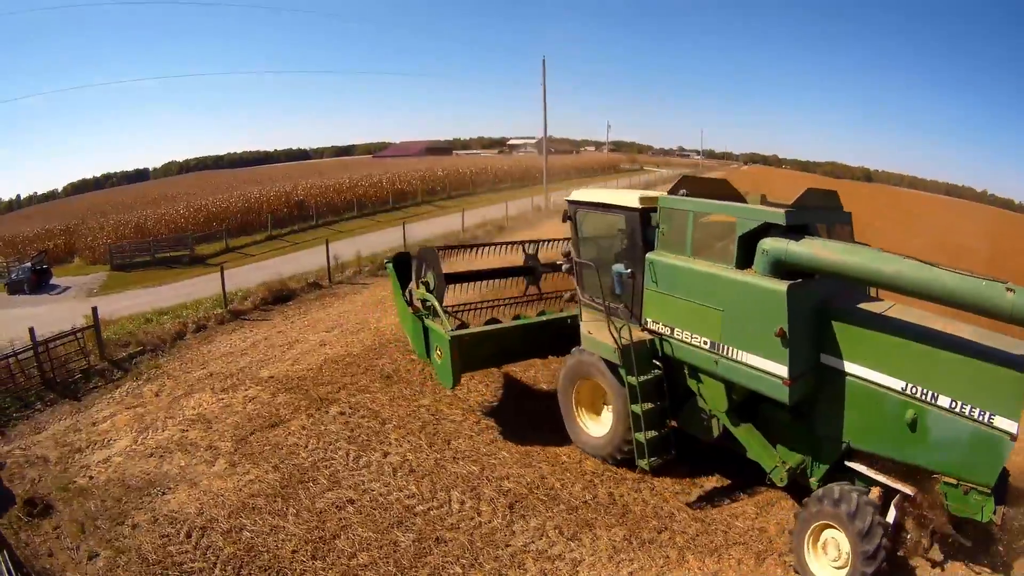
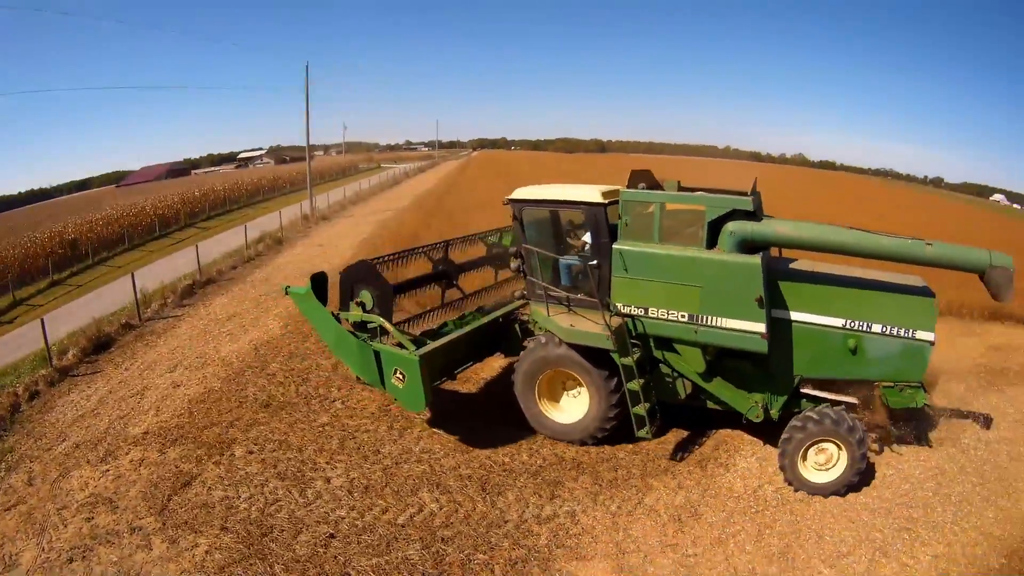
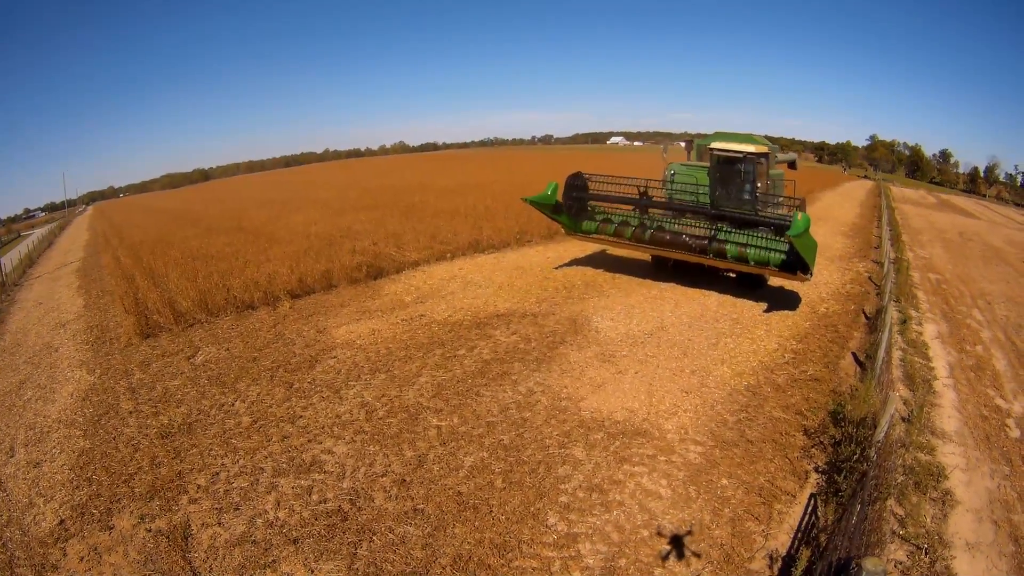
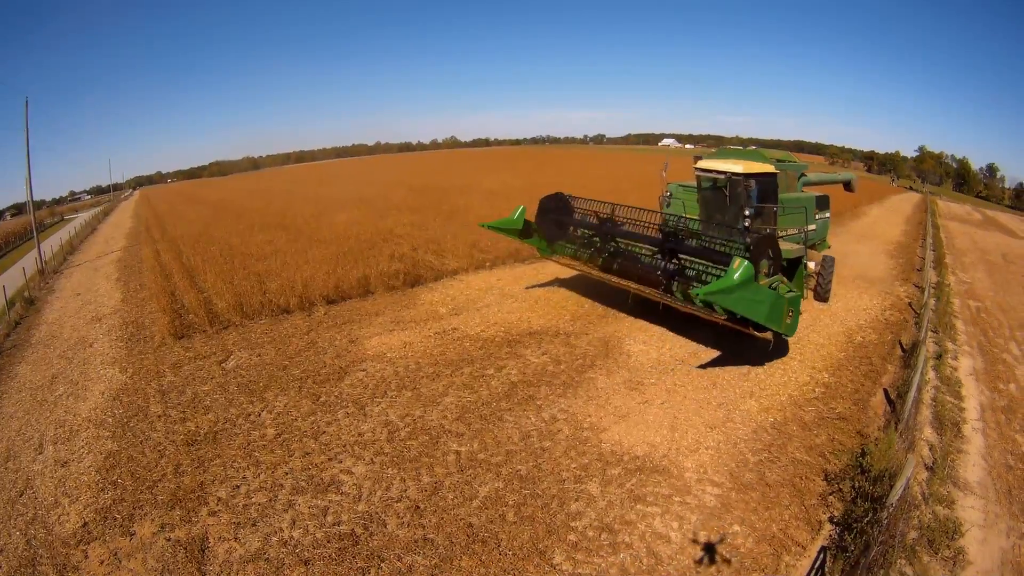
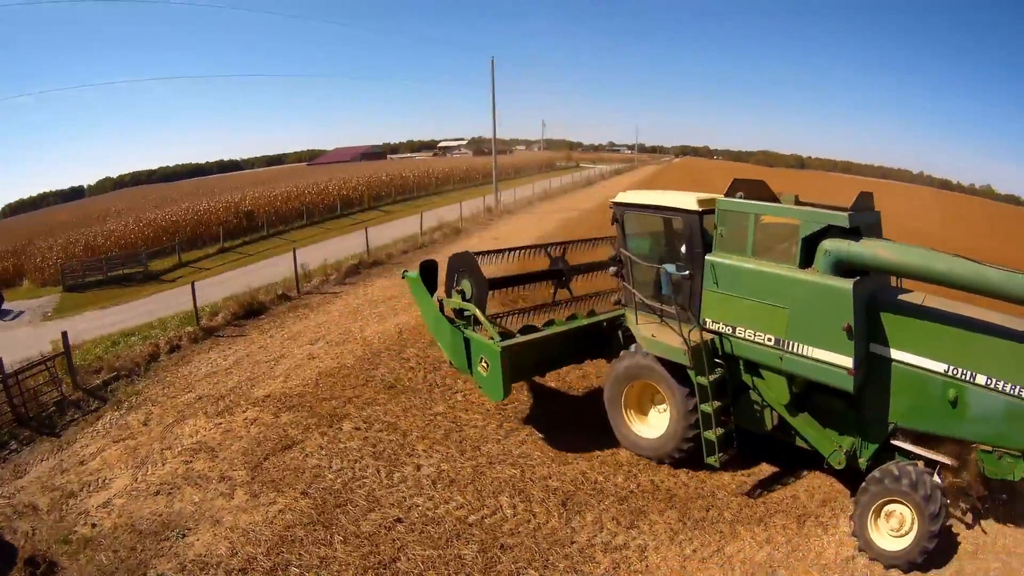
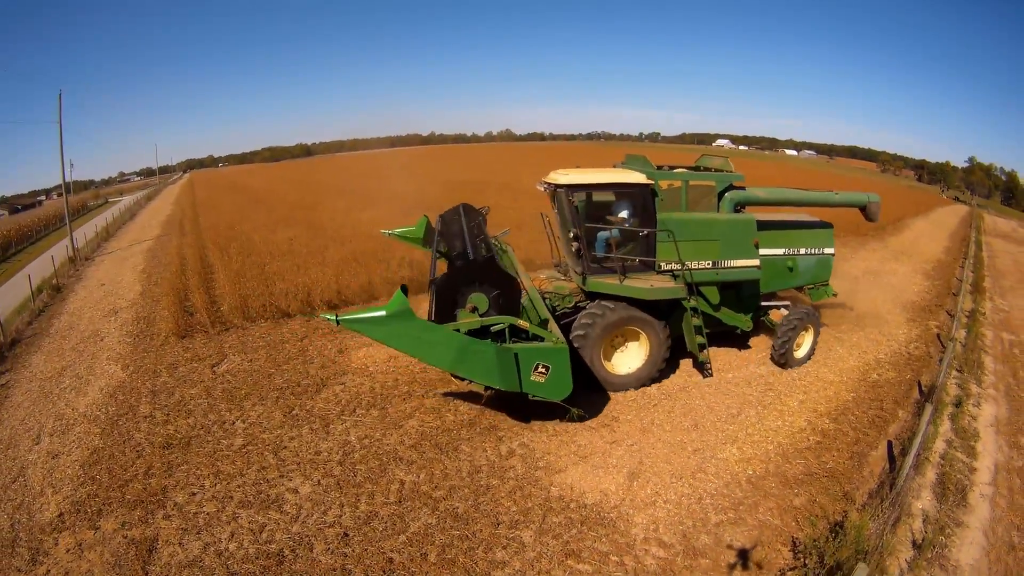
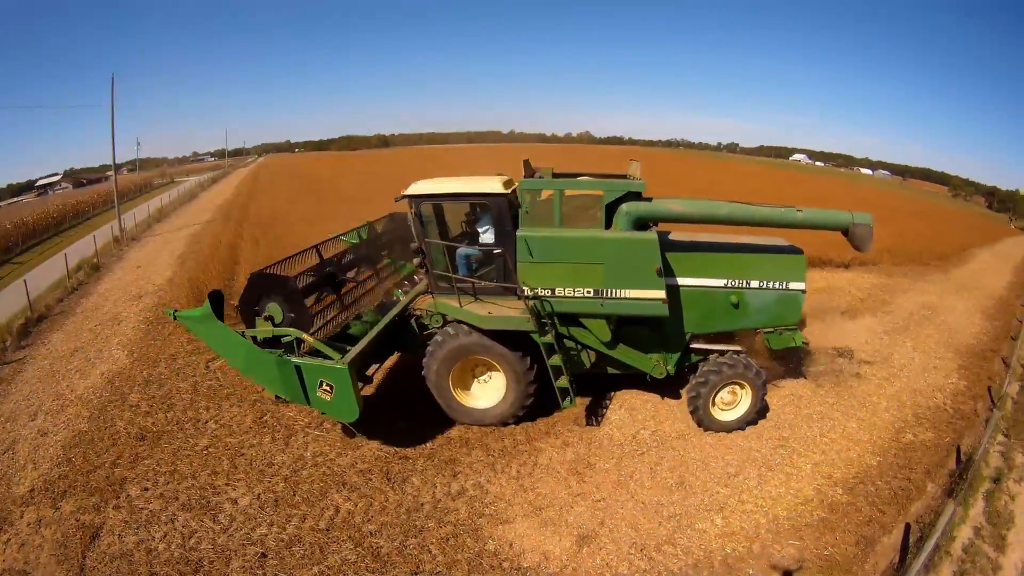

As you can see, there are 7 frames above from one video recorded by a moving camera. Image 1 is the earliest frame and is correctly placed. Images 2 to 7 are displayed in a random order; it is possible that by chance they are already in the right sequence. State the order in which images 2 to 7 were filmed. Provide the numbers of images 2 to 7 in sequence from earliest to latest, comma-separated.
5, 2, 7, 6, 4, 3
